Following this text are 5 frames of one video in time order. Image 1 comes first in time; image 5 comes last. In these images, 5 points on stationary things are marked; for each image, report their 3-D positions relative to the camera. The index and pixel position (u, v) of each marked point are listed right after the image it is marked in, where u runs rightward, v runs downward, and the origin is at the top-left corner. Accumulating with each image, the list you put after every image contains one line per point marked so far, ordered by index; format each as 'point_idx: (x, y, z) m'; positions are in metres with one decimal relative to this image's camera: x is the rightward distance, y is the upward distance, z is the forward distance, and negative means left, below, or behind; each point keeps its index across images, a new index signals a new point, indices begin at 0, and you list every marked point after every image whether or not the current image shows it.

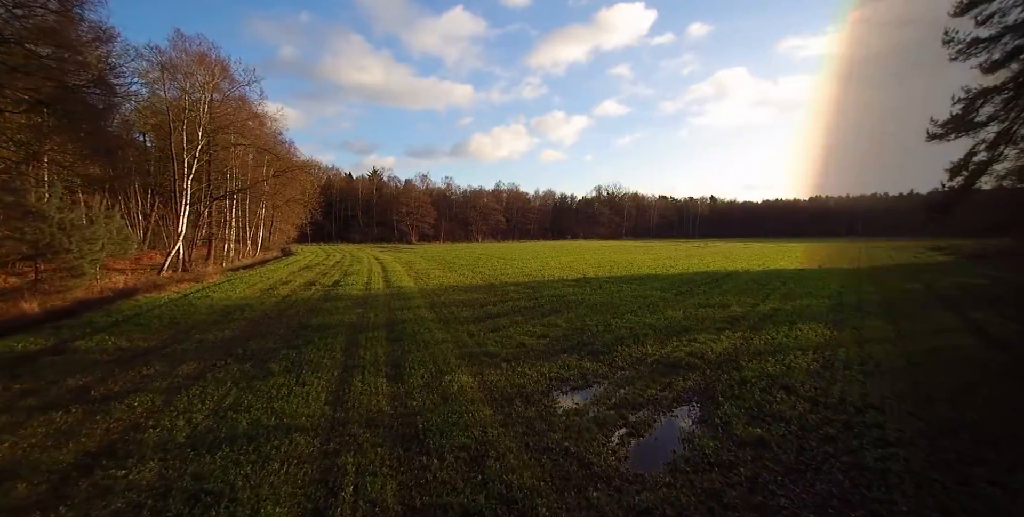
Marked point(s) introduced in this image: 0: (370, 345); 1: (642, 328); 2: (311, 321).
0: (-3.7, -2.2, +12.0) m
1: (+3.9, -2.1, +14.1) m
2: (-6.6, -2.1, +15.3) m
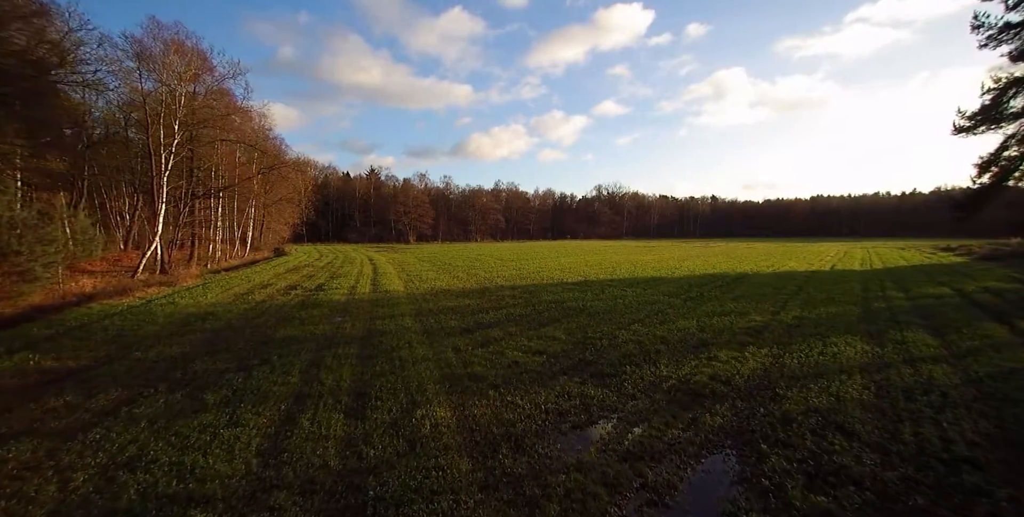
0: (-3.9, -2.3, +10.2) m
1: (+3.7, -2.2, +12.3) m
2: (-6.8, -2.2, +13.5) m
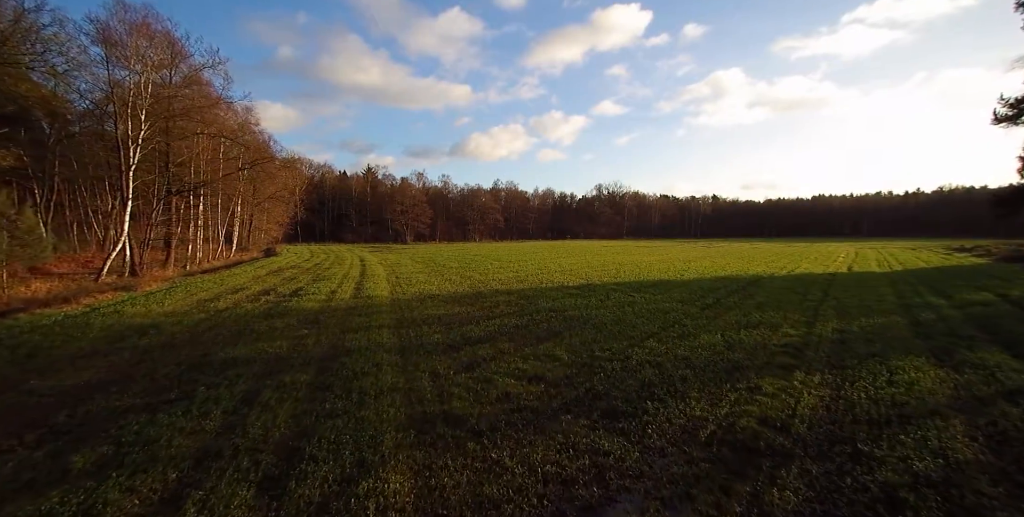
0: (-4.1, -2.4, +7.9) m
1: (+3.5, -2.3, +10.1) m
2: (-7.0, -2.3, +11.2) m
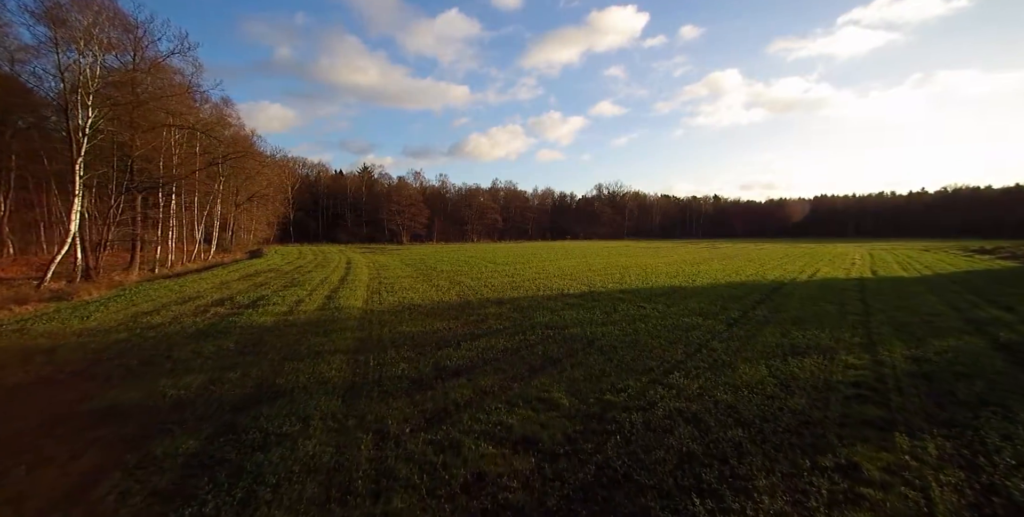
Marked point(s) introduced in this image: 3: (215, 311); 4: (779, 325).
0: (-4.4, -2.6, +5.1) m
1: (+3.2, -2.5, +7.2) m
2: (-7.3, -2.5, +8.4) m
3: (-11.1, -2.0, +17.5) m
4: (+8.1, -2.0, +14.2) m
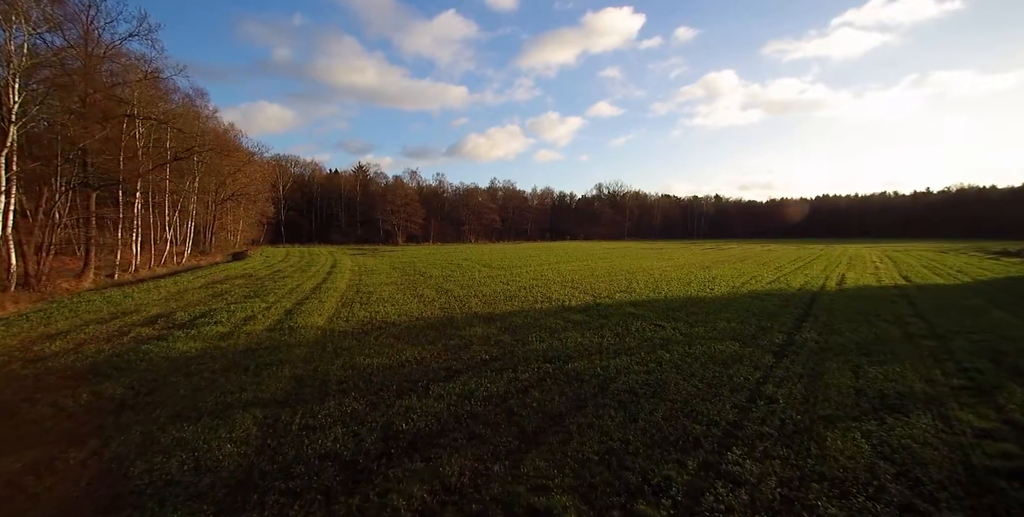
0: (-4.6, -2.9, +1.9) m
1: (+2.9, -2.8, +4.1) m
2: (-7.6, -2.8, +5.2) m
3: (-11.4, -2.3, +14.3) m
4: (+7.8, -2.3, +11.1) m
